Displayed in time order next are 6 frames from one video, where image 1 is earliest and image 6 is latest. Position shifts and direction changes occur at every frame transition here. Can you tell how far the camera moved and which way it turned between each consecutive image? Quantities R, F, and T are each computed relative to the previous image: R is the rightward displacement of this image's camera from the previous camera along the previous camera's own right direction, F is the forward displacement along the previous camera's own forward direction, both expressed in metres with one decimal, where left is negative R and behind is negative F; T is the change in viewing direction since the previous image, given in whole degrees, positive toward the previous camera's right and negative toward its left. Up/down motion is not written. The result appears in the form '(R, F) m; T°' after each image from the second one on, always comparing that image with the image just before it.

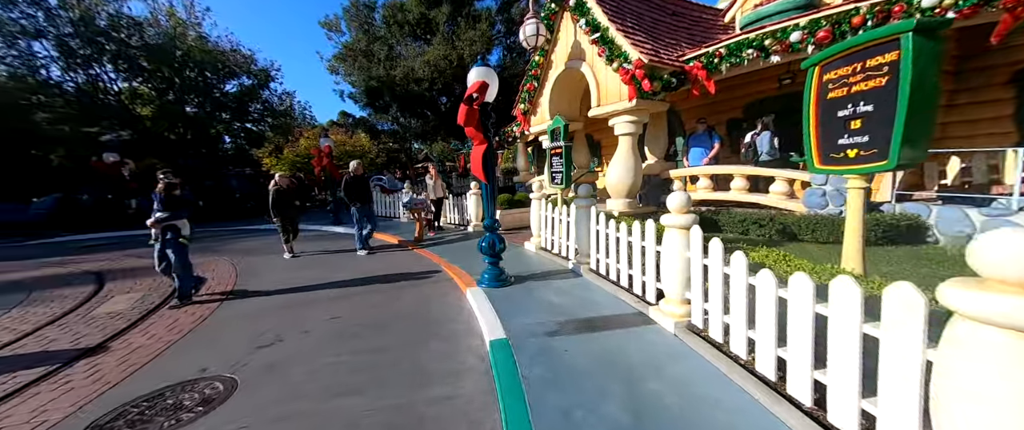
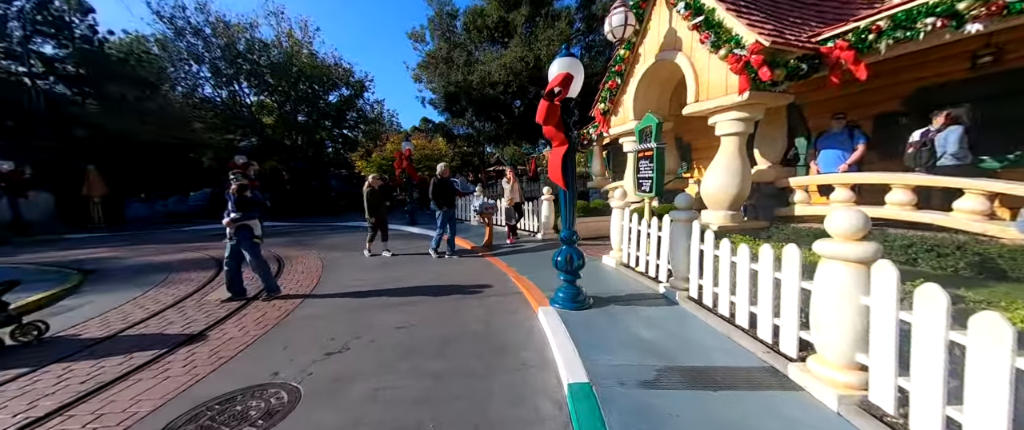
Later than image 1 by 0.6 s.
(-0.1, +0.4) m; -11°
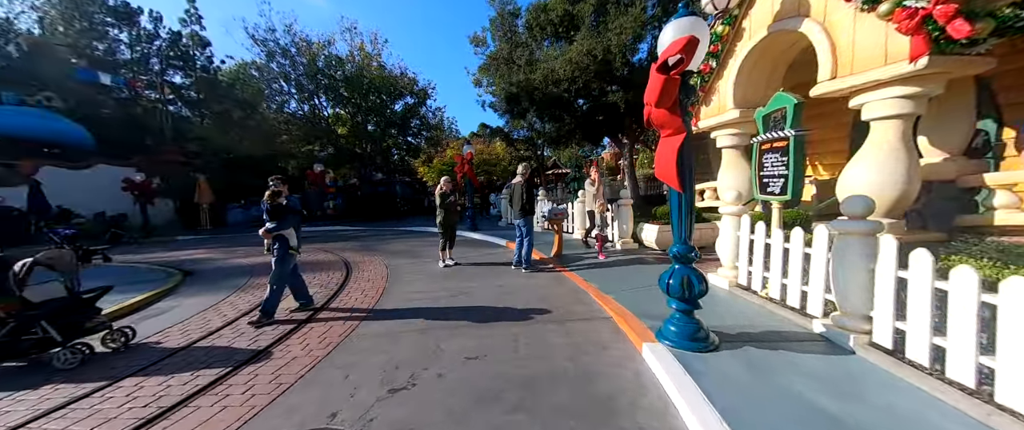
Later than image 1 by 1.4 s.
(-0.3, +0.6) m; -9°
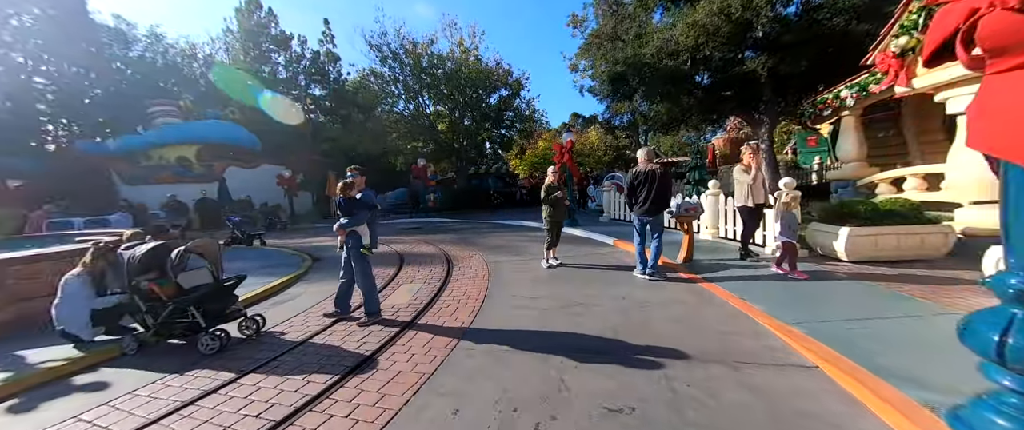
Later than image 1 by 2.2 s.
(-0.4, +0.7) m; -15°
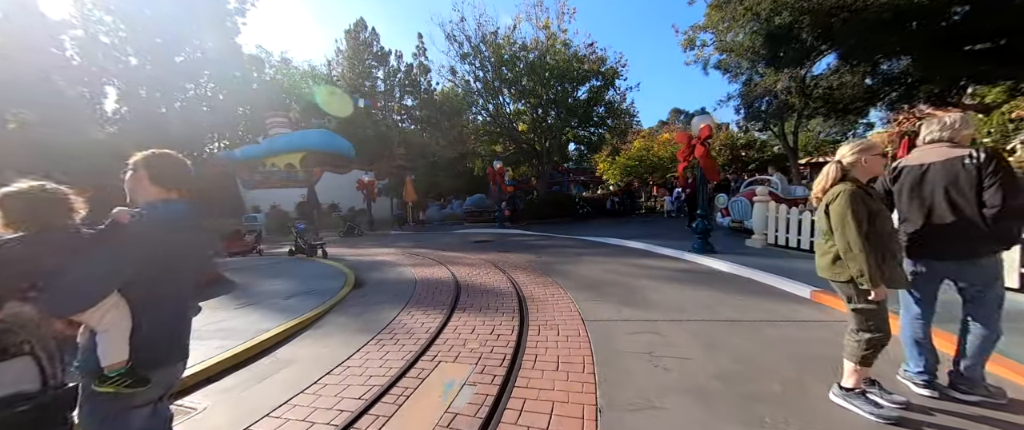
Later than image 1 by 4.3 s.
(-0.4, +2.6) m; -13°
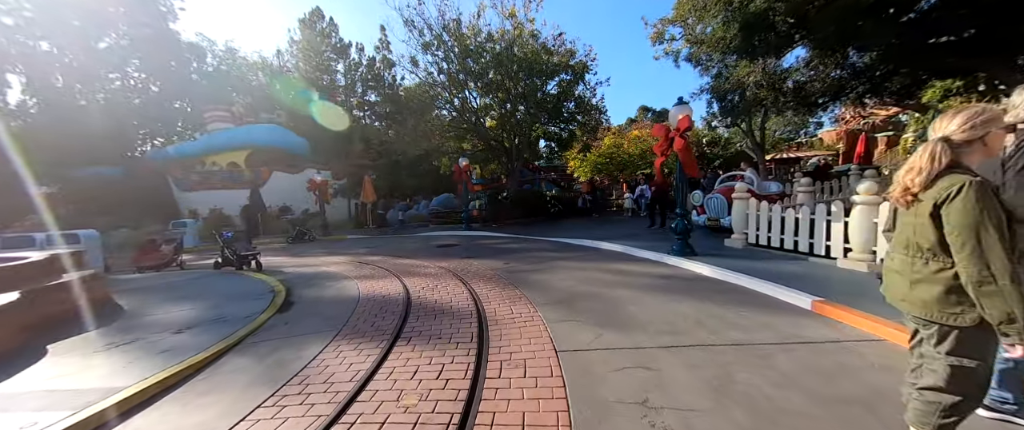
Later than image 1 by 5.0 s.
(+0.2, +0.9) m; +5°
